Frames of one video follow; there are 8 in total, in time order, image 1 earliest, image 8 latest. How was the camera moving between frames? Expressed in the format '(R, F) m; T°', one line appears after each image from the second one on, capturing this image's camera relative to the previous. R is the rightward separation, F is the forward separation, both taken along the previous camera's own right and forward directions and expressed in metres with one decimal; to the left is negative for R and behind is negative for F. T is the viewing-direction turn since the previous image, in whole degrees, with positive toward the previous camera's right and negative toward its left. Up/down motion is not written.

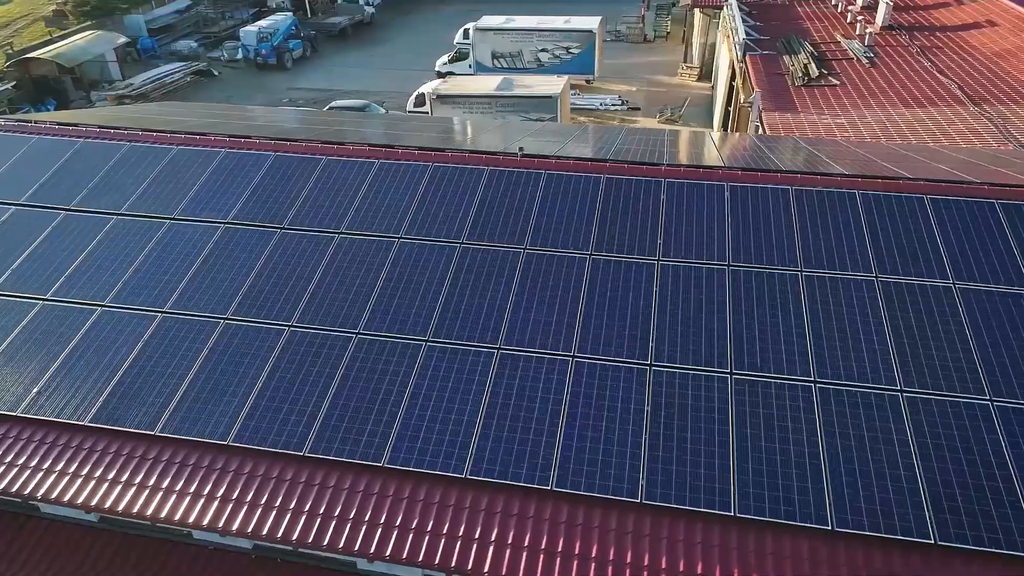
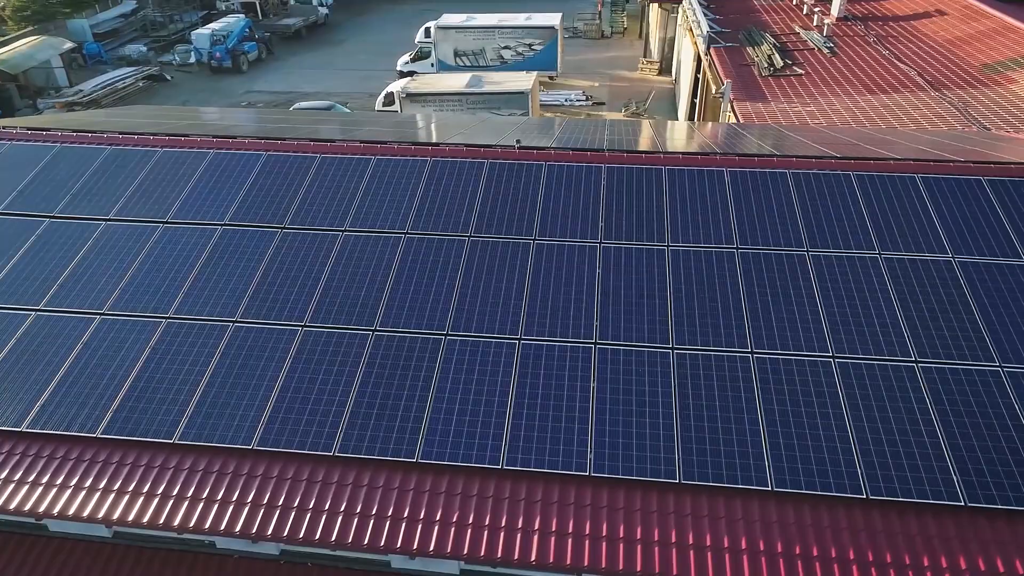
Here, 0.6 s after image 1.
(-0.9, 0.0) m; +4°
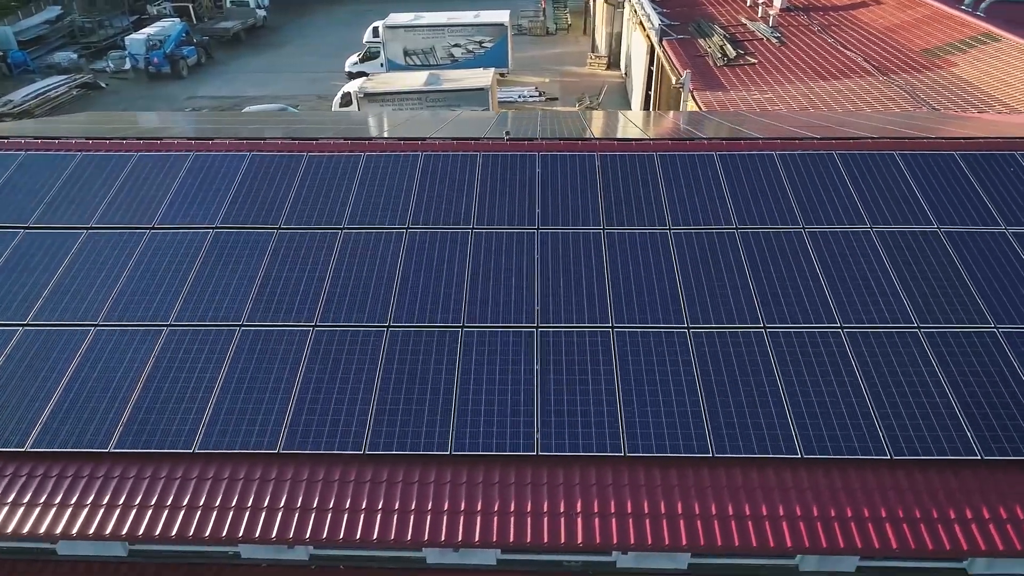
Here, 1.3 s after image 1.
(-1.0, 0.0) m; +5°
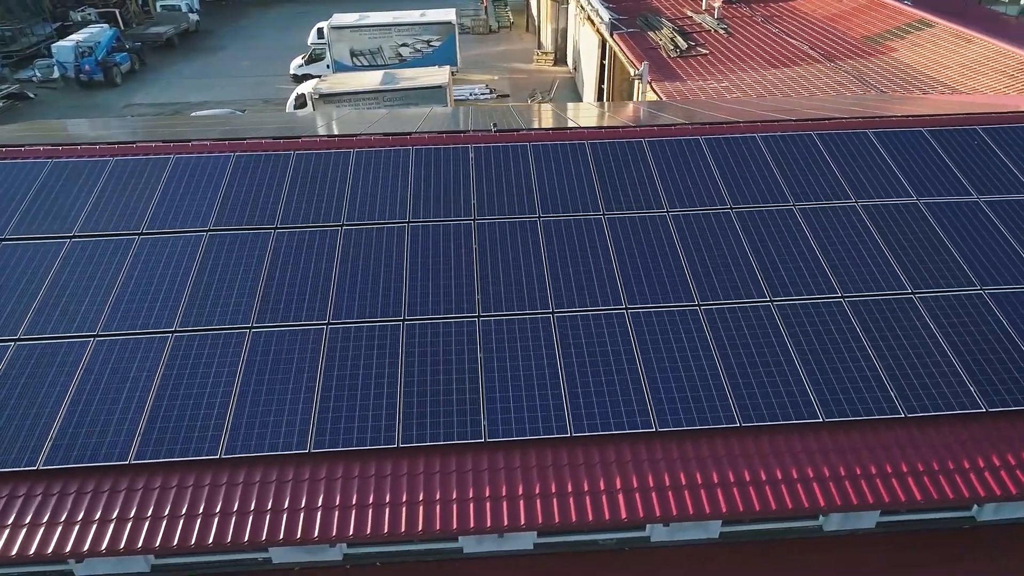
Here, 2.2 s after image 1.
(-1.0, 0.0) m; +5°
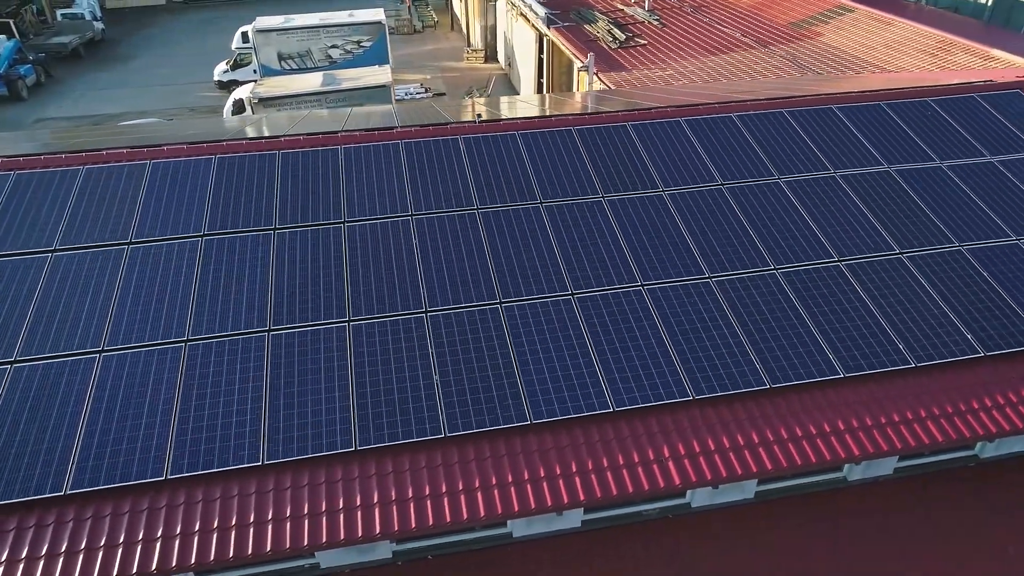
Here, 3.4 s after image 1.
(-1.4, 0.0) m; +6°
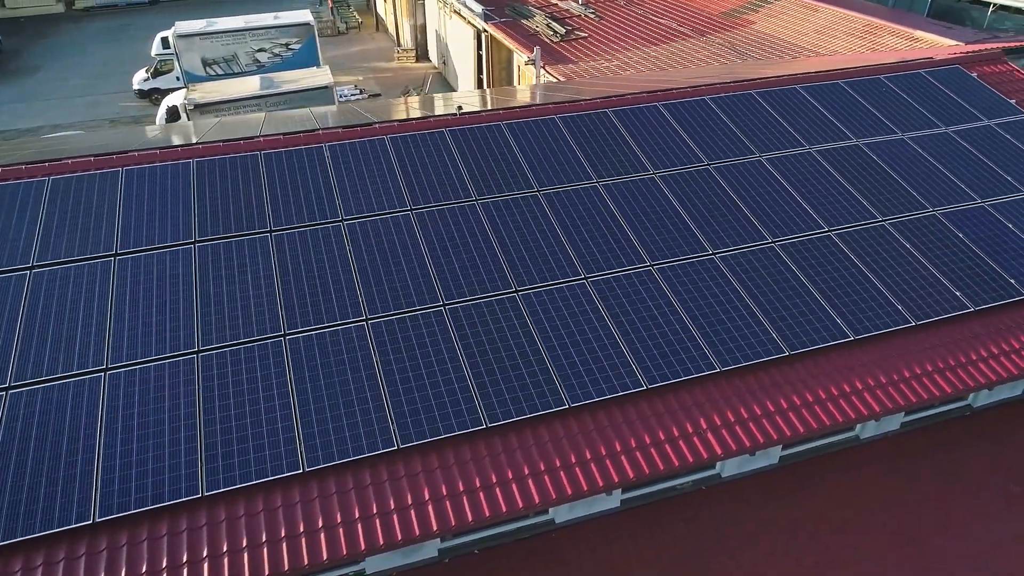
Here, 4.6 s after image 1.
(-1.3, +0.1) m; +6°
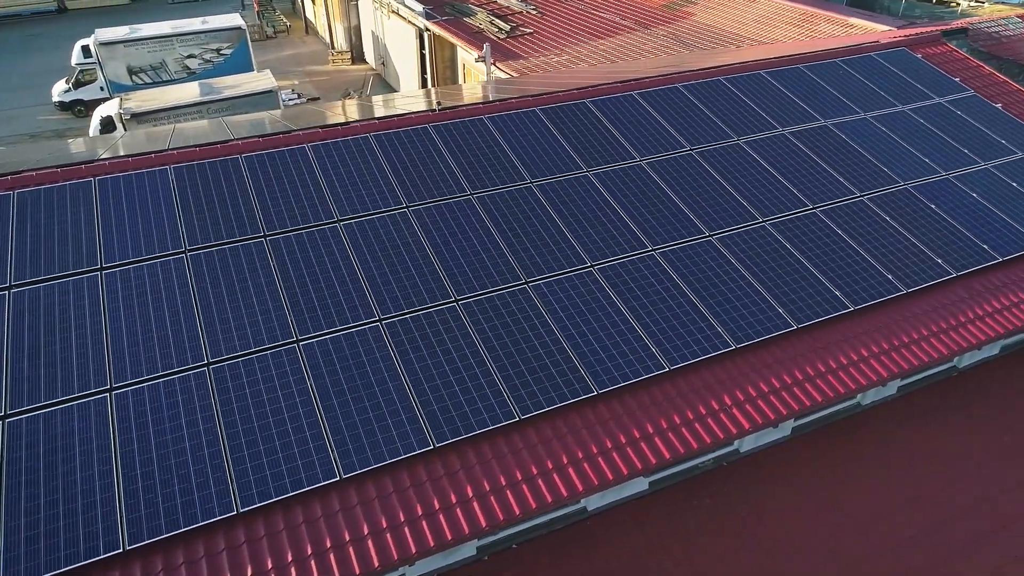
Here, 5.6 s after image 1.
(-1.1, +0.1) m; +5°
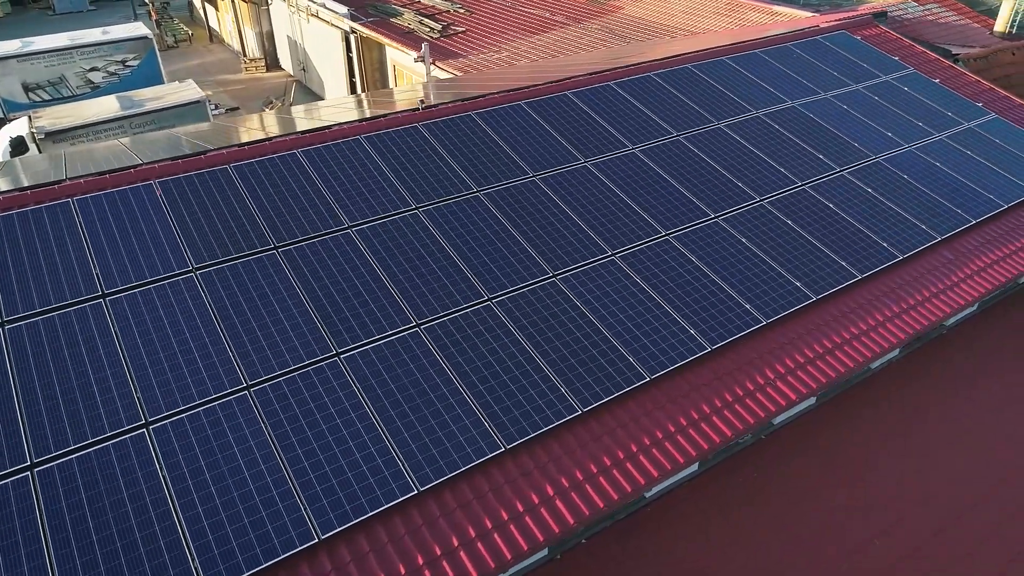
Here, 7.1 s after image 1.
(-1.6, +0.3) m; +7°
